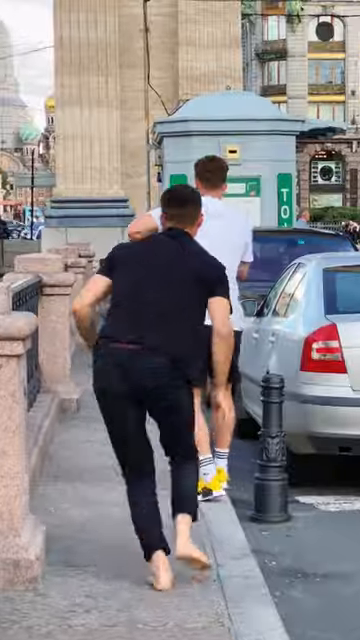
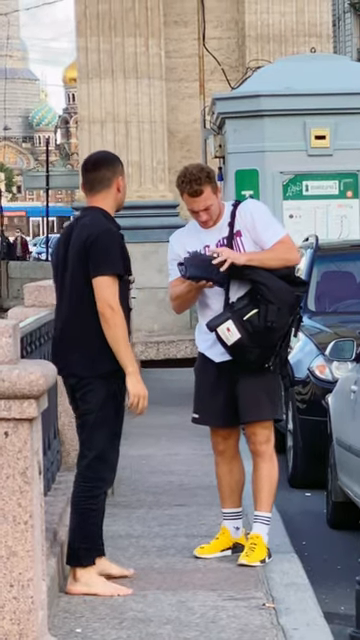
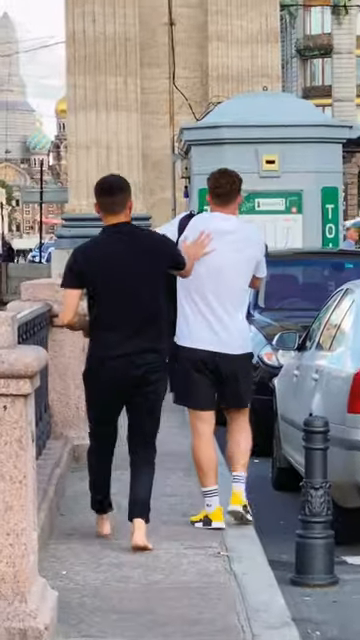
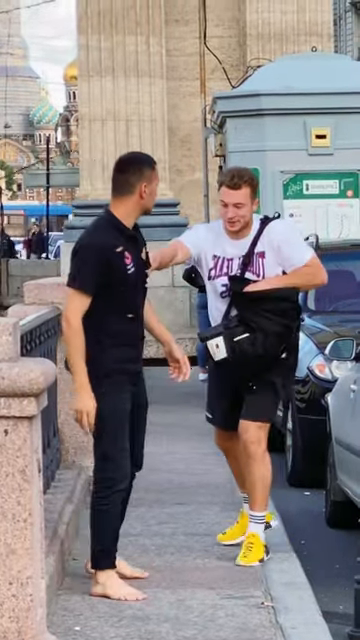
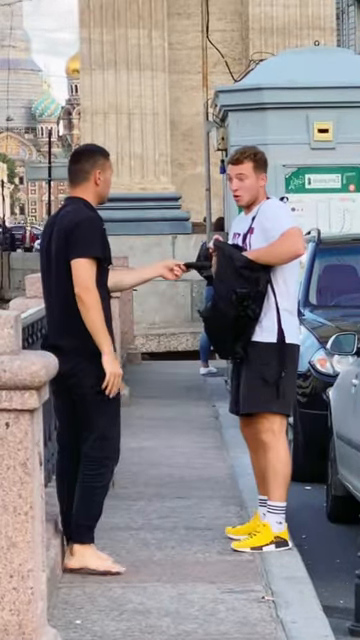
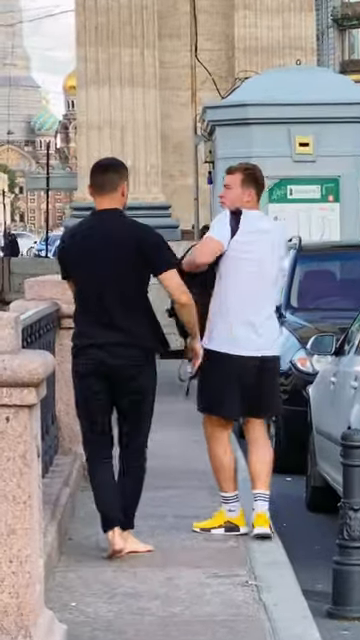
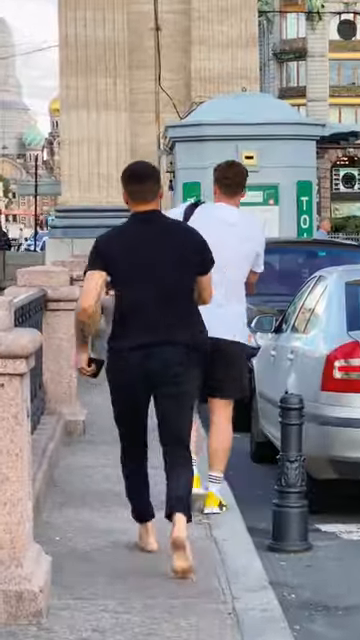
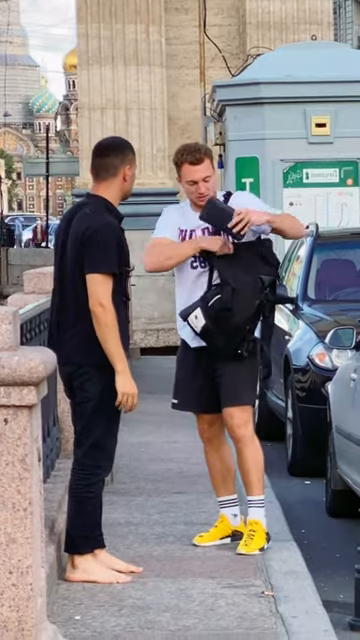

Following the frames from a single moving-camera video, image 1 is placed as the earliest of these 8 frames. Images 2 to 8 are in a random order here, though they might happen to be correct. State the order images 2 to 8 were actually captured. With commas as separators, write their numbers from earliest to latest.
7, 3, 6, 5, 4, 8, 2
